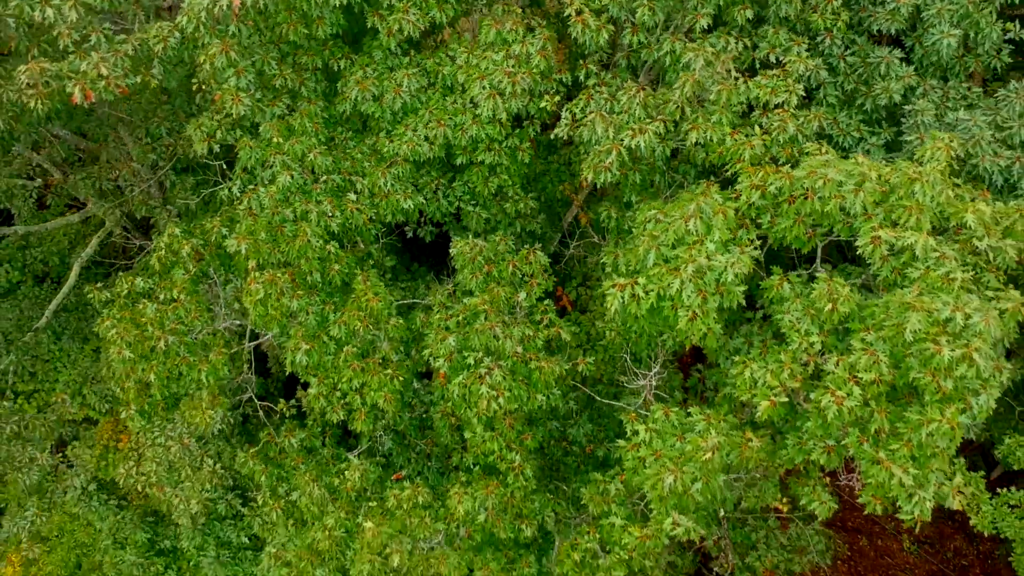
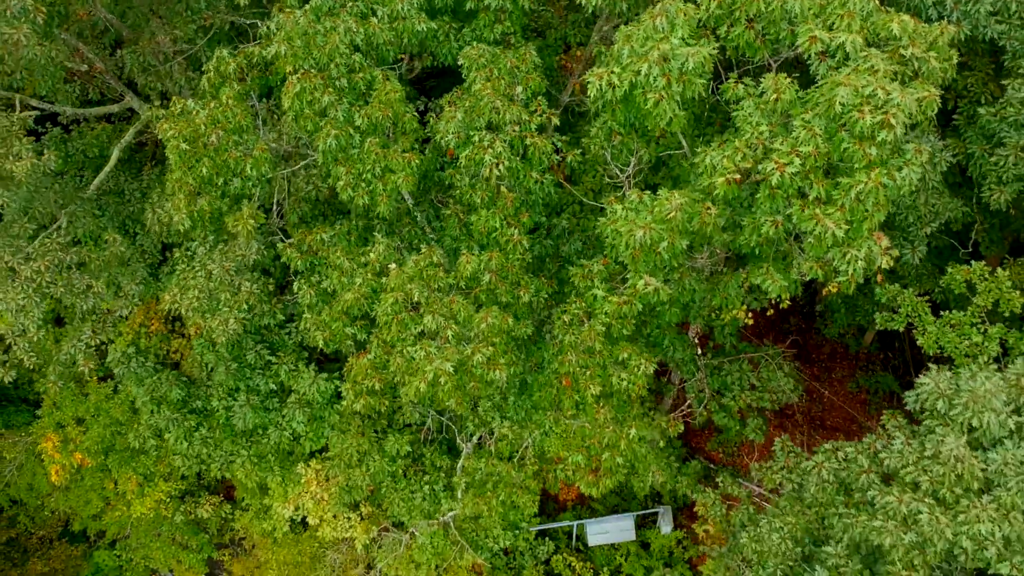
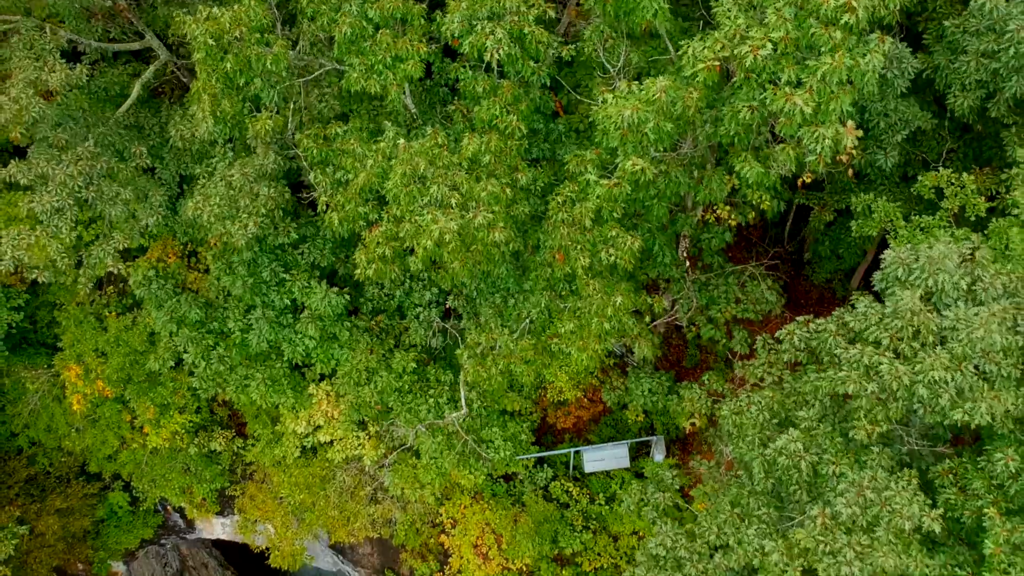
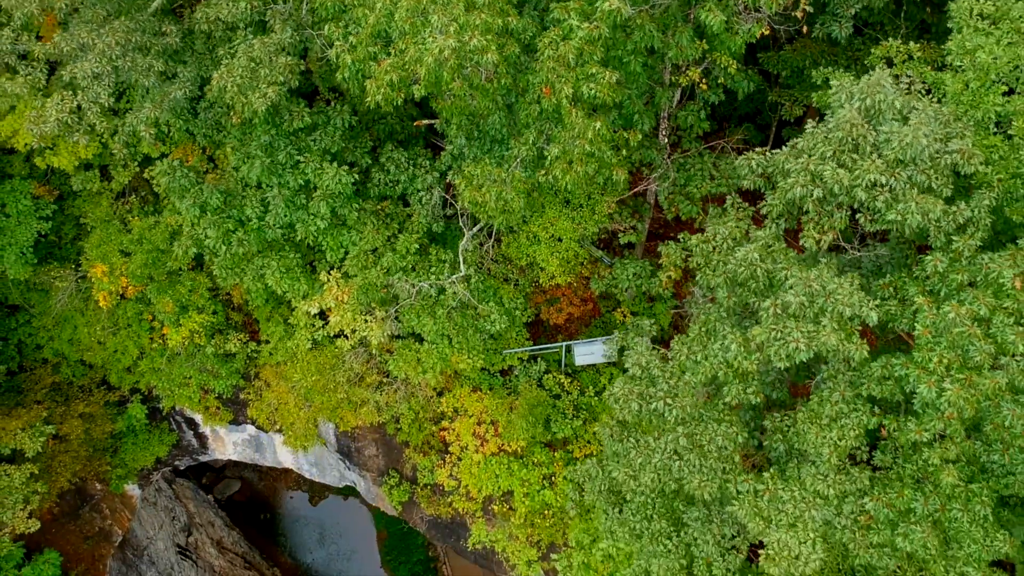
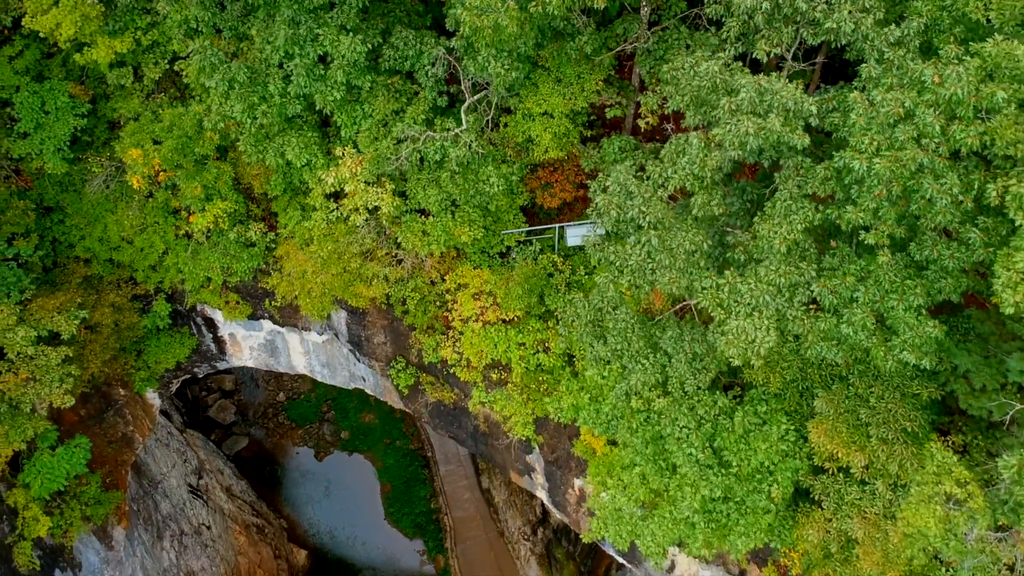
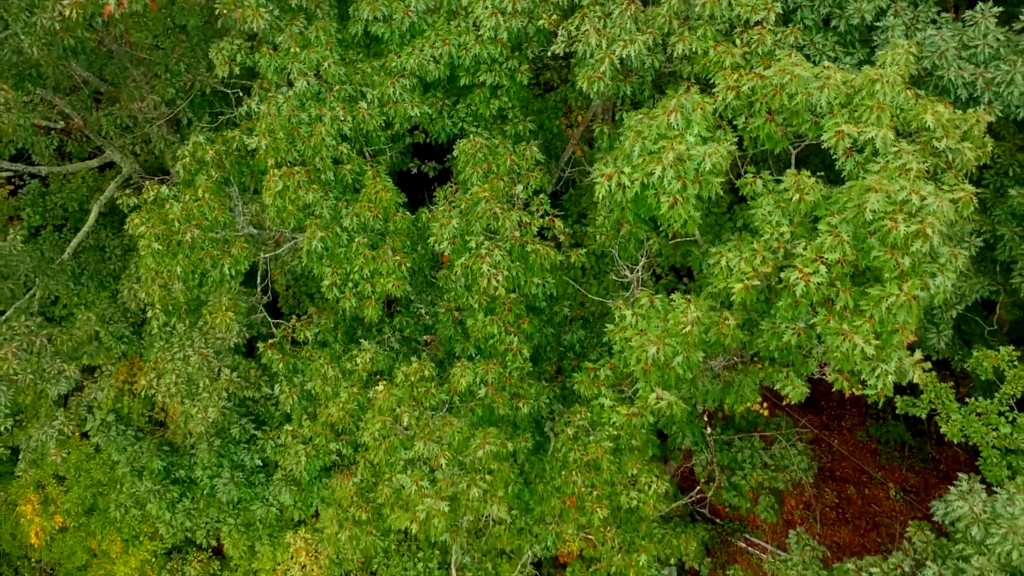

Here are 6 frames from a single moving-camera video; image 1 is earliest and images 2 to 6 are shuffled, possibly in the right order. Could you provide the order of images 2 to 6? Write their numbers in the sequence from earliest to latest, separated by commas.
6, 2, 3, 4, 5
